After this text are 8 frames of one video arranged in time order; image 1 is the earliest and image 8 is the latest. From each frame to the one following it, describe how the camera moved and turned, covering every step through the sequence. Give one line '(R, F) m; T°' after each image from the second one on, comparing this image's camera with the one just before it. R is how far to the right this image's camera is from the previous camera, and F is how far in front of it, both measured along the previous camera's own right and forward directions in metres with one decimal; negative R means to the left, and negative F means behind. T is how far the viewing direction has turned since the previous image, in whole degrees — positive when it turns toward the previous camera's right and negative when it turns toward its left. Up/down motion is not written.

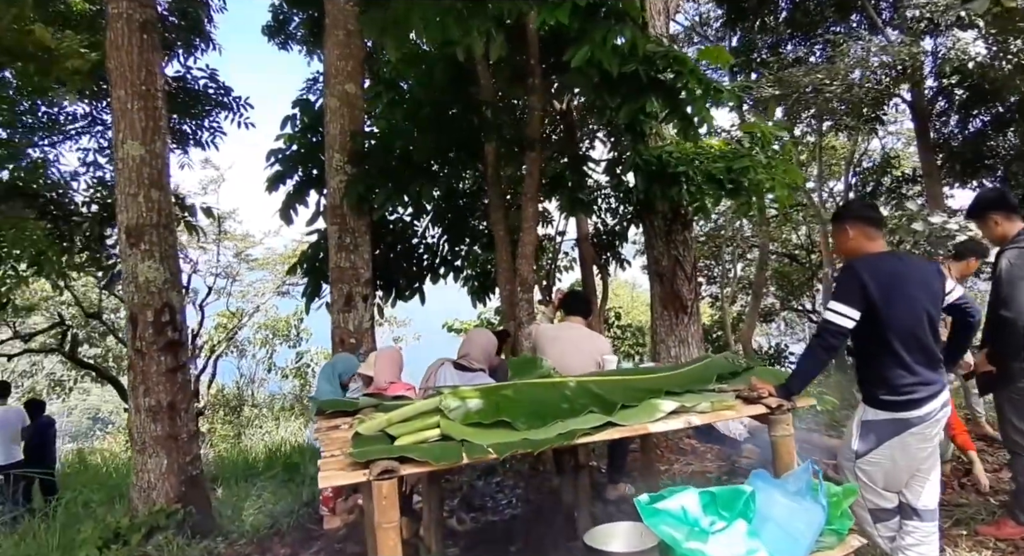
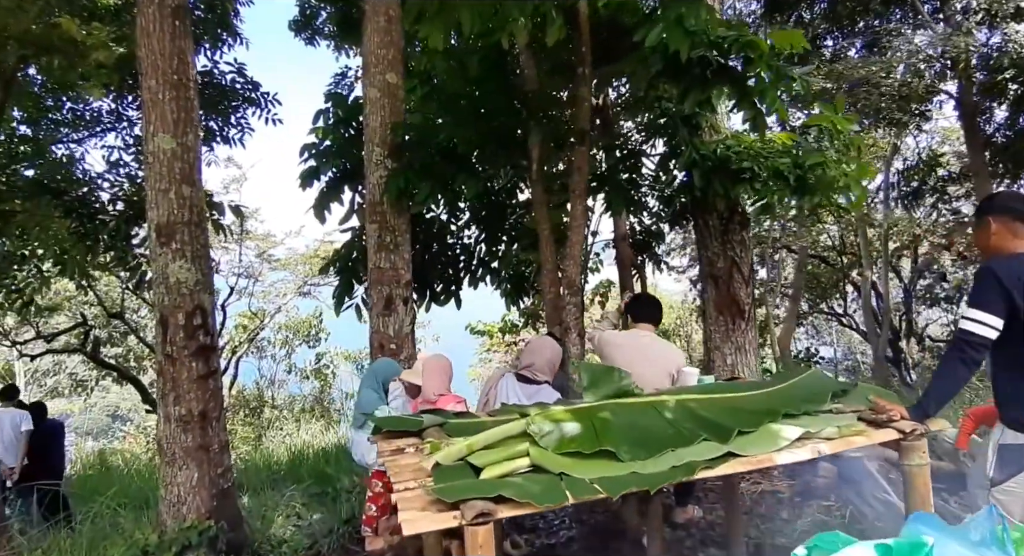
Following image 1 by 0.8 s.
(-0.2, +0.4) m; -1°
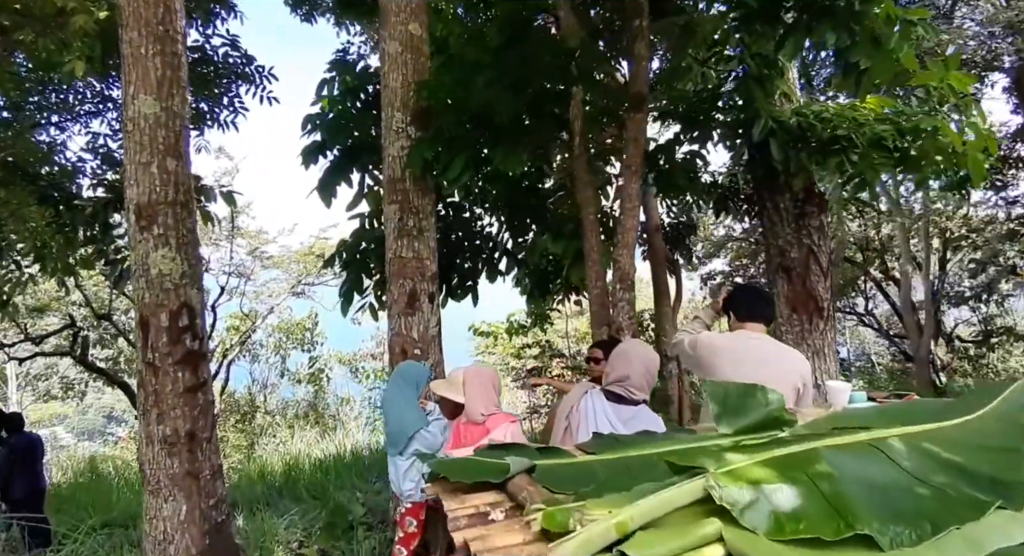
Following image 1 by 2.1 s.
(-0.3, +0.9) m; +1°
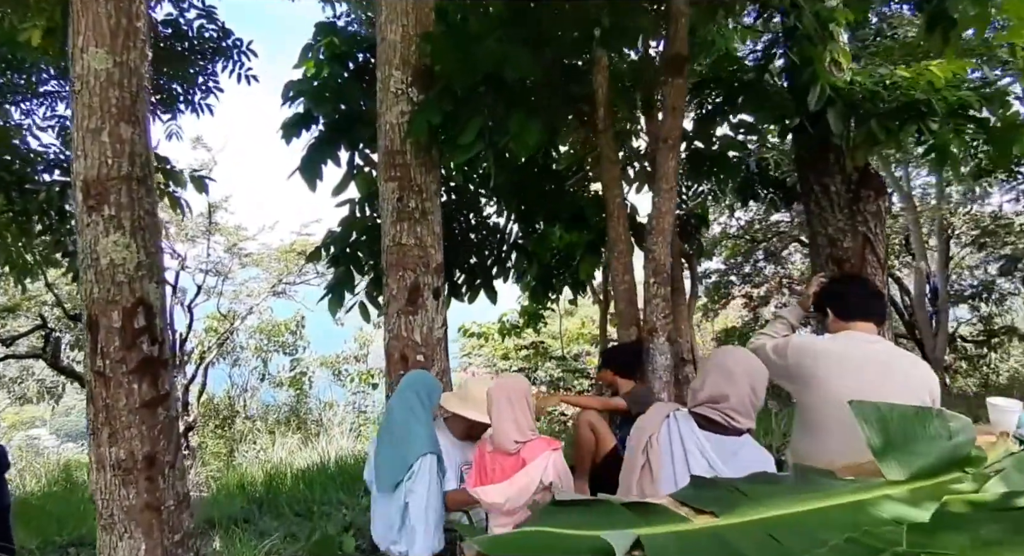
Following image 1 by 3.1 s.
(-0.2, +0.7) m; +1°
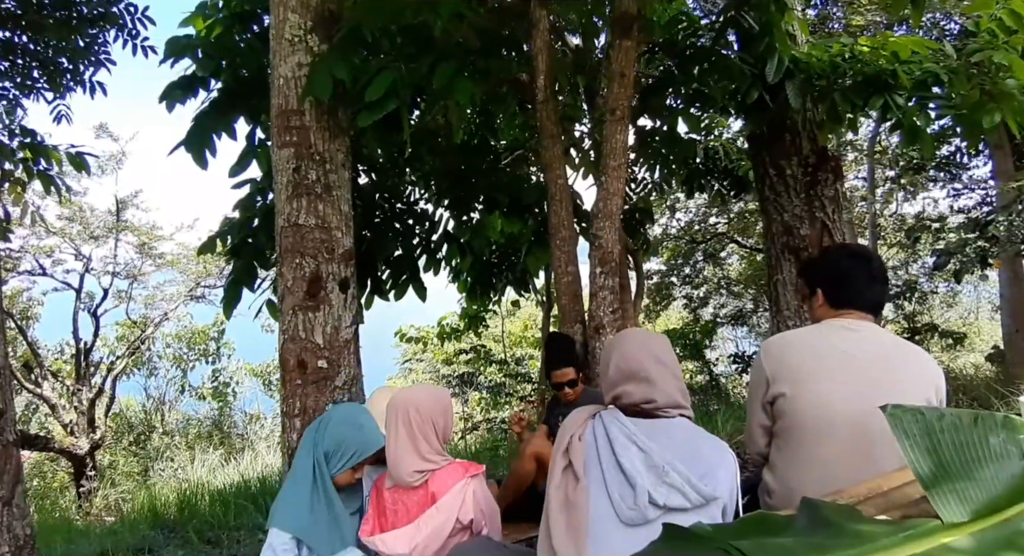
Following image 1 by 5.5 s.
(+0.1, +0.6) m; +4°
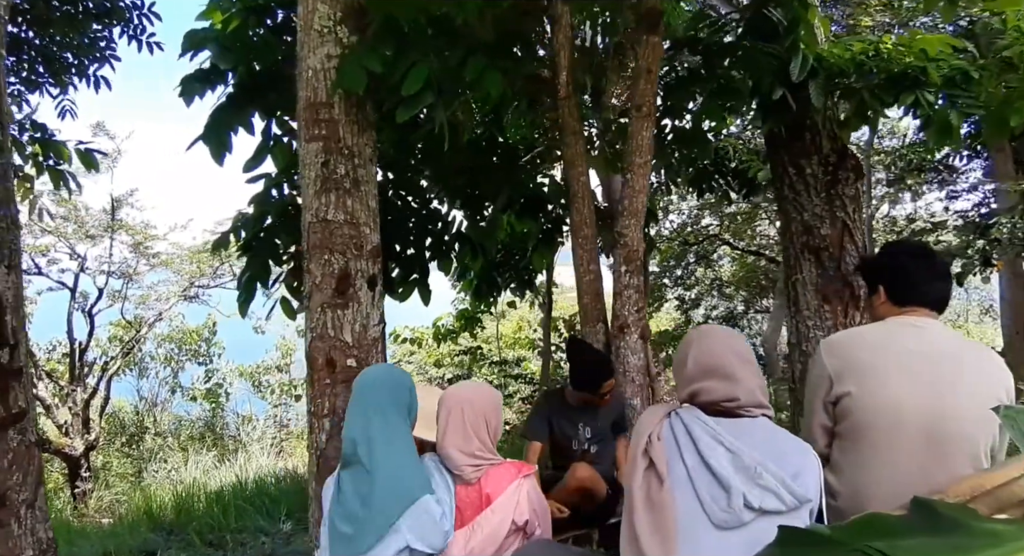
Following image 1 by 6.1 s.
(-0.2, +0.1) m; +1°
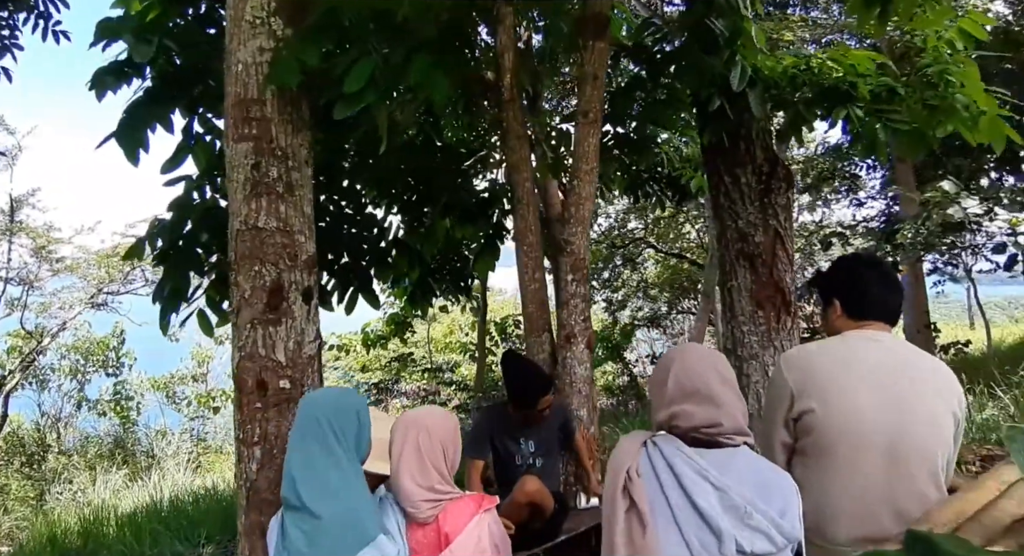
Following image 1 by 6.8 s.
(-0.1, +0.2) m; +5°
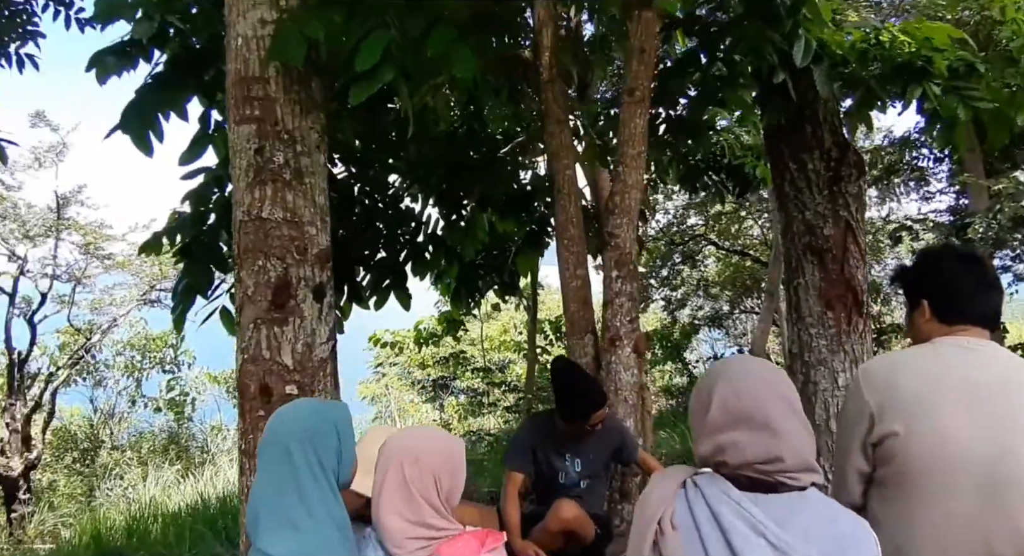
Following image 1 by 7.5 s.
(+0.1, +0.3) m; -4°
